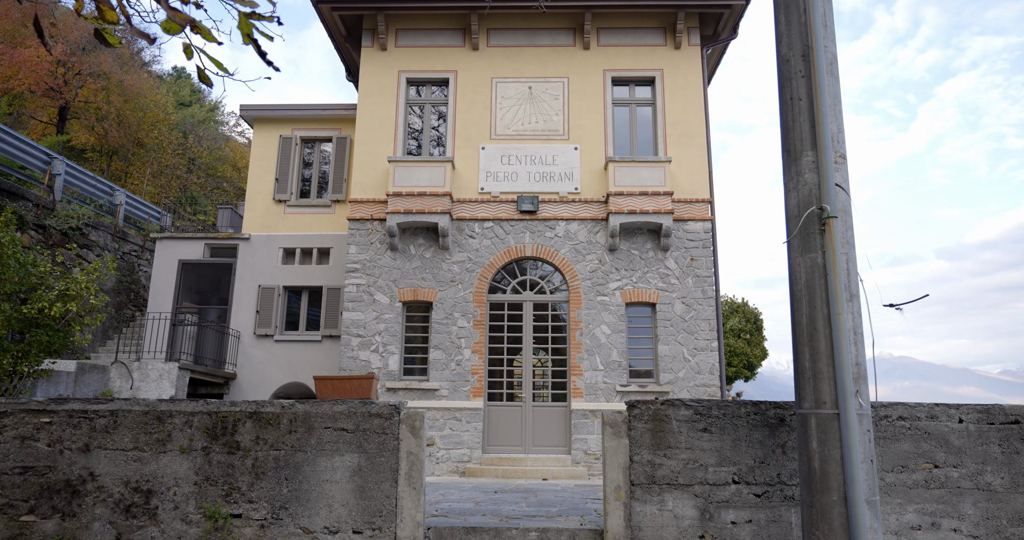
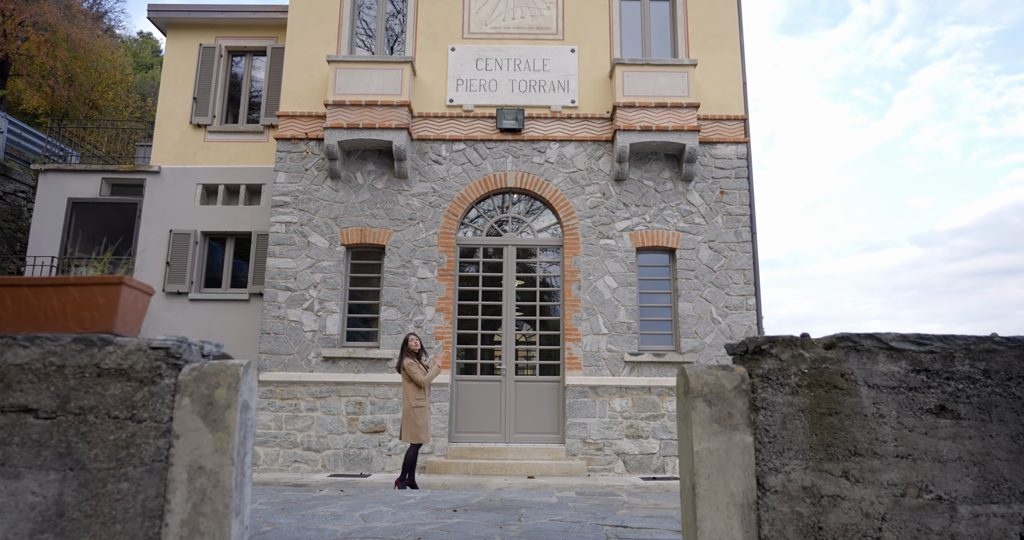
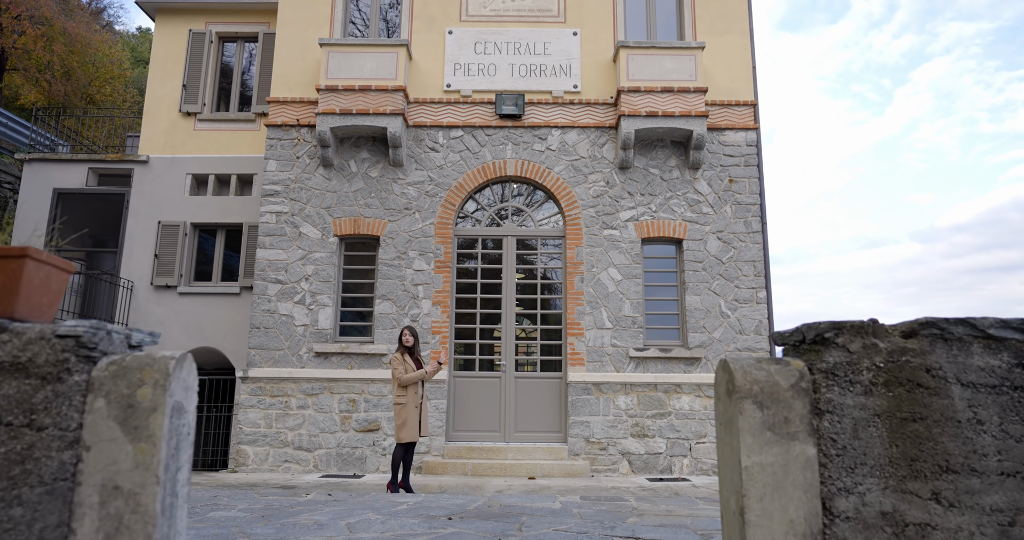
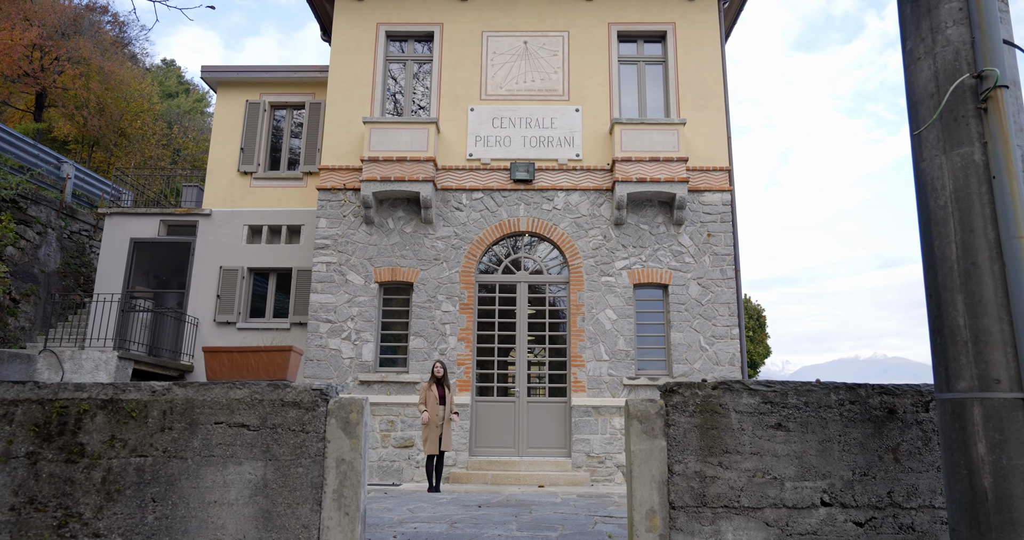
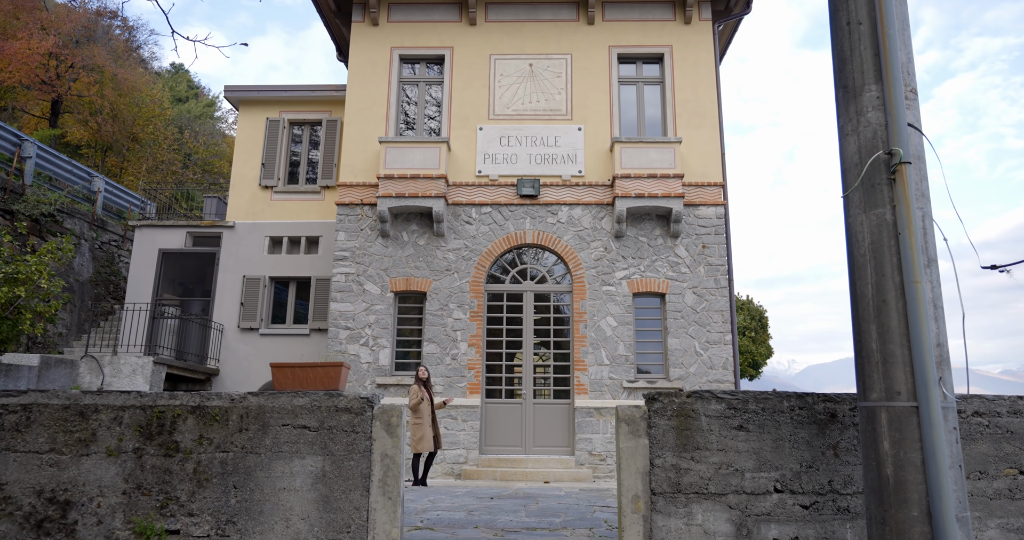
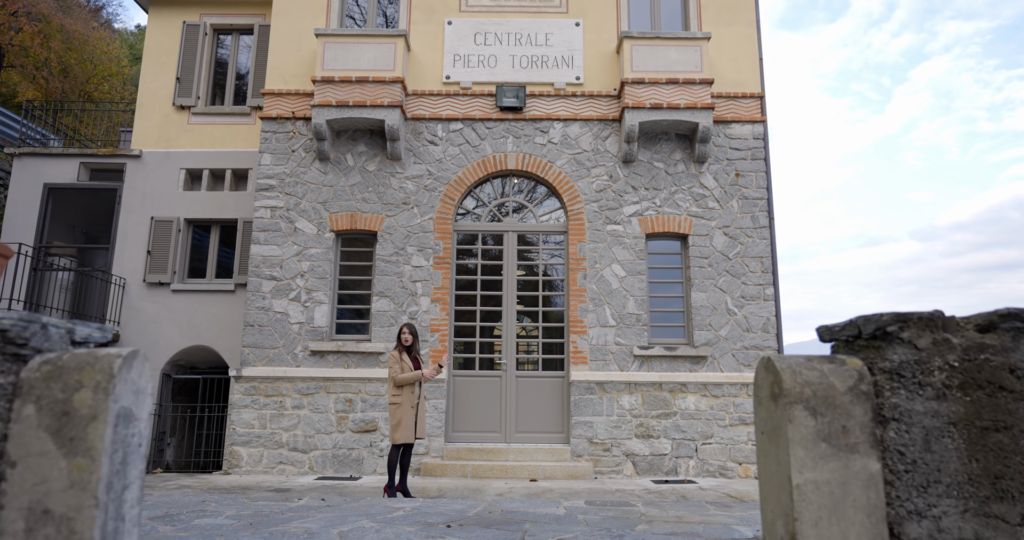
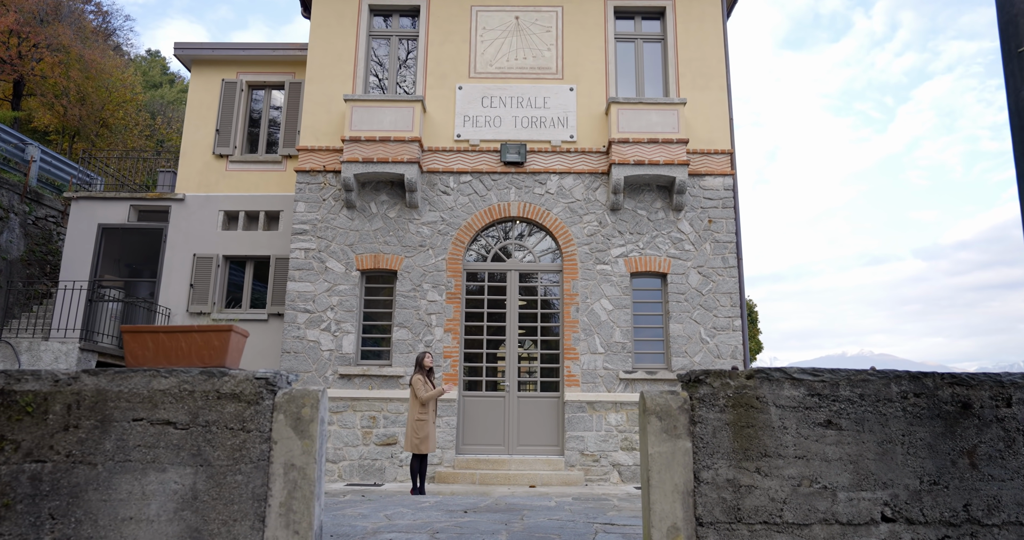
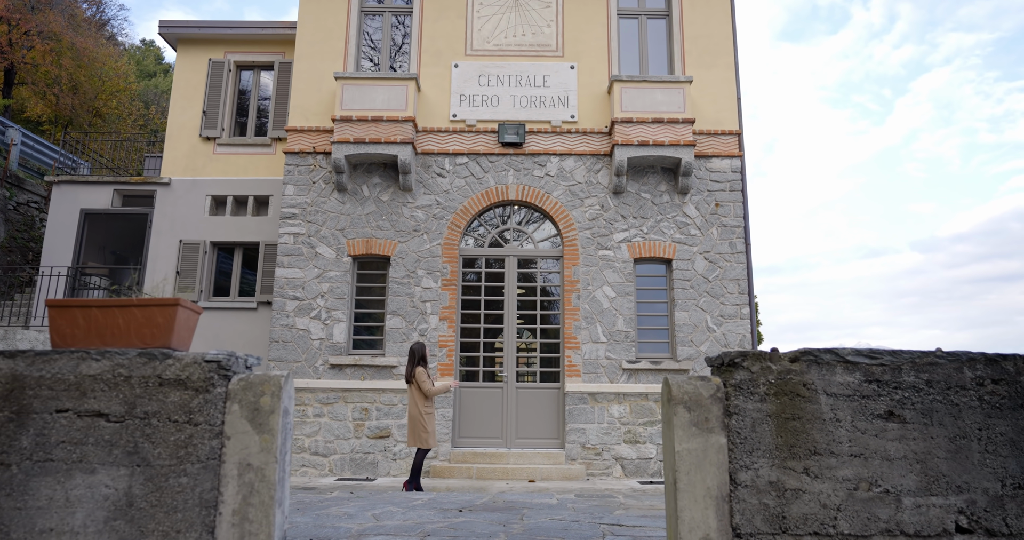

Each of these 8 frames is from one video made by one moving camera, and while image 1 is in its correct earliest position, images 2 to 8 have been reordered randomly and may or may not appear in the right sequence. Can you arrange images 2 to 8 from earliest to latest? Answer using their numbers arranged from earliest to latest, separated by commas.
5, 4, 7, 8, 2, 3, 6
